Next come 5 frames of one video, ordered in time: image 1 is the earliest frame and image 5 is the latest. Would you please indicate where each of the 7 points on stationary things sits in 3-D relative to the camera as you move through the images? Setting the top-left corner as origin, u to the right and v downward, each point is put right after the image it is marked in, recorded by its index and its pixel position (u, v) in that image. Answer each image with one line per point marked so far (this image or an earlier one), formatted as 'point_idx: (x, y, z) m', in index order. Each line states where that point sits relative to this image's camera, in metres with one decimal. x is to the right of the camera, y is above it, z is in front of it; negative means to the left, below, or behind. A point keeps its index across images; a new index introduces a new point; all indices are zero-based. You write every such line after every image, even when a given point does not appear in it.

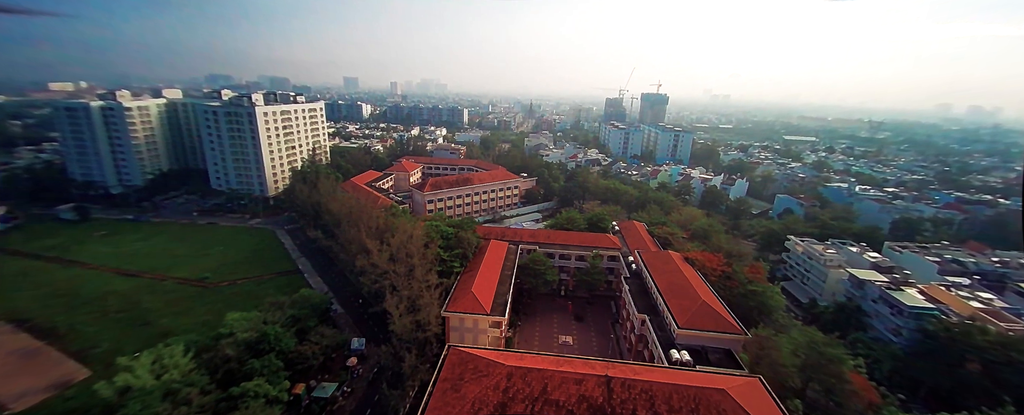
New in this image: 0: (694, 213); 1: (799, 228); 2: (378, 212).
0: (+9.3, -0.3, +18.3) m
1: (+14.4, -1.1, +18.1) m
2: (-5.5, -0.2, +14.5) m
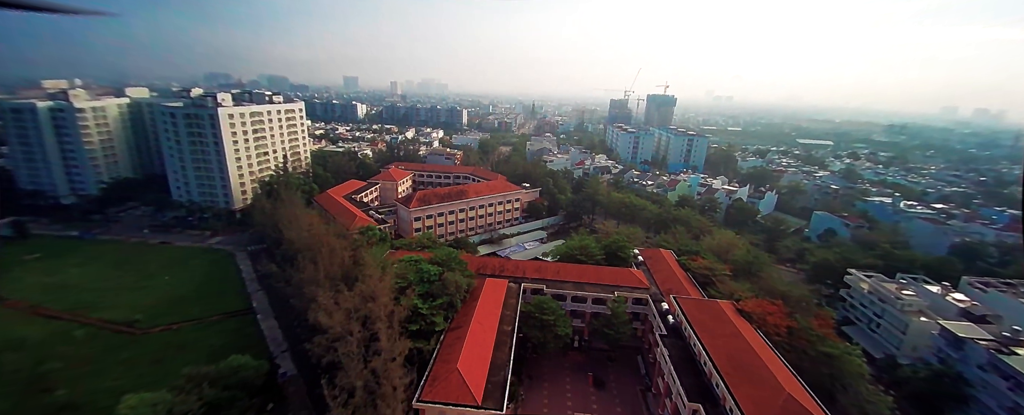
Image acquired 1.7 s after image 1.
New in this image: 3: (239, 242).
0: (+9.4, -1.3, +15.4) m
1: (+14.4, -2.1, +15.1) m
2: (-5.5, -1.2, +11.6) m
3: (-14.5, -1.8, +18.9) m
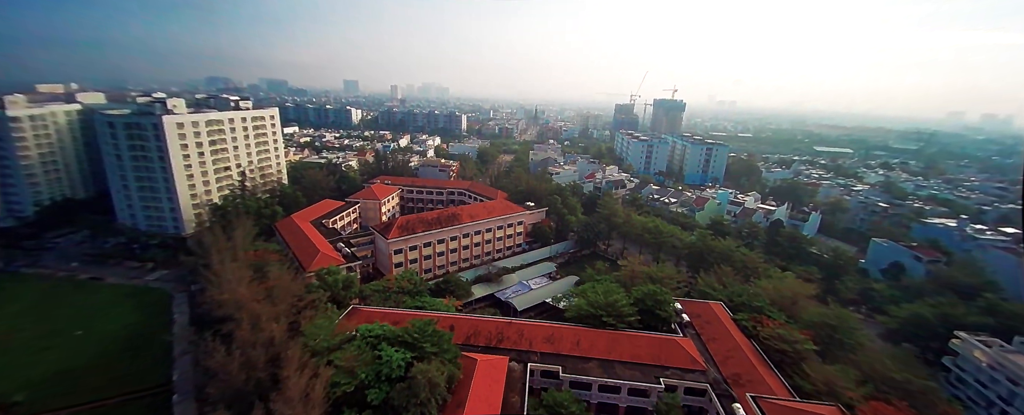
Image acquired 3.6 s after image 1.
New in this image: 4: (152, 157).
0: (+9.4, -2.5, +12.1) m
1: (+14.5, -3.3, +11.8) m
2: (-5.4, -2.3, +8.3) m
3: (-14.4, -3.0, +15.7) m
4: (-17.3, +2.4, +17.1) m
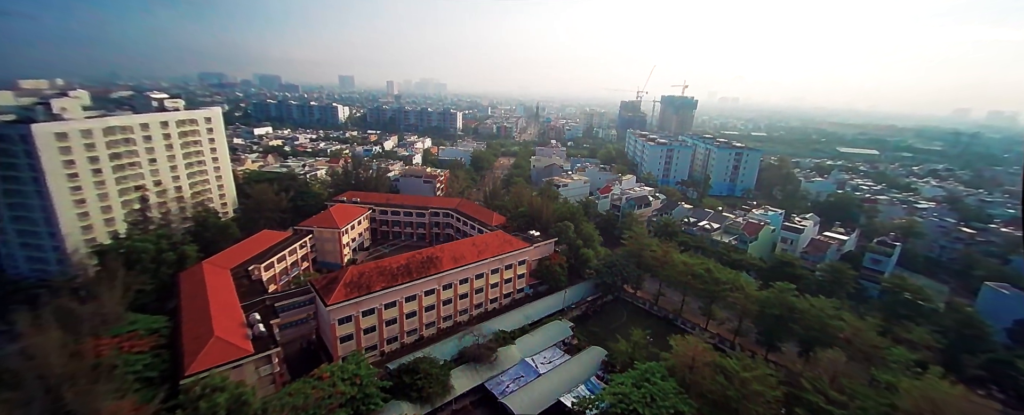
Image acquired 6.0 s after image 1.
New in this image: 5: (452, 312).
0: (+9.4, -3.9, +7.7) m
1: (+14.5, -4.7, +7.4) m
2: (-5.4, -3.7, +3.8) m
3: (-14.4, -4.4, +11.2) m
4: (-17.3, +1.1, +12.6) m
5: (-2.0, -3.5, +12.0) m
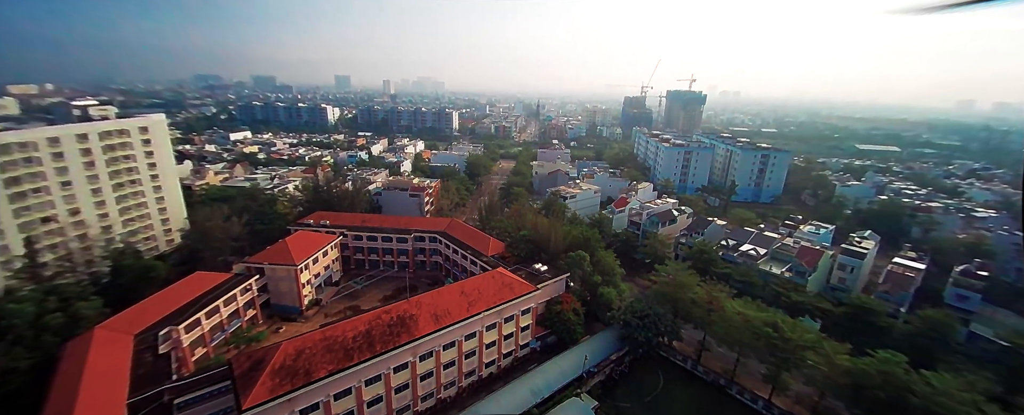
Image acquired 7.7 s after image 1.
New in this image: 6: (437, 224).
0: (+9.5, -4.8, +4.7) m
1: (+14.5, -5.6, +4.4) m
2: (-5.4, -4.9, +0.8) m
3: (-14.4, -5.6, +8.2) m
4: (-17.3, -0.1, +9.6) m
5: (-1.9, -4.6, +9.0) m
6: (-3.2, -0.8, +15.3) m
